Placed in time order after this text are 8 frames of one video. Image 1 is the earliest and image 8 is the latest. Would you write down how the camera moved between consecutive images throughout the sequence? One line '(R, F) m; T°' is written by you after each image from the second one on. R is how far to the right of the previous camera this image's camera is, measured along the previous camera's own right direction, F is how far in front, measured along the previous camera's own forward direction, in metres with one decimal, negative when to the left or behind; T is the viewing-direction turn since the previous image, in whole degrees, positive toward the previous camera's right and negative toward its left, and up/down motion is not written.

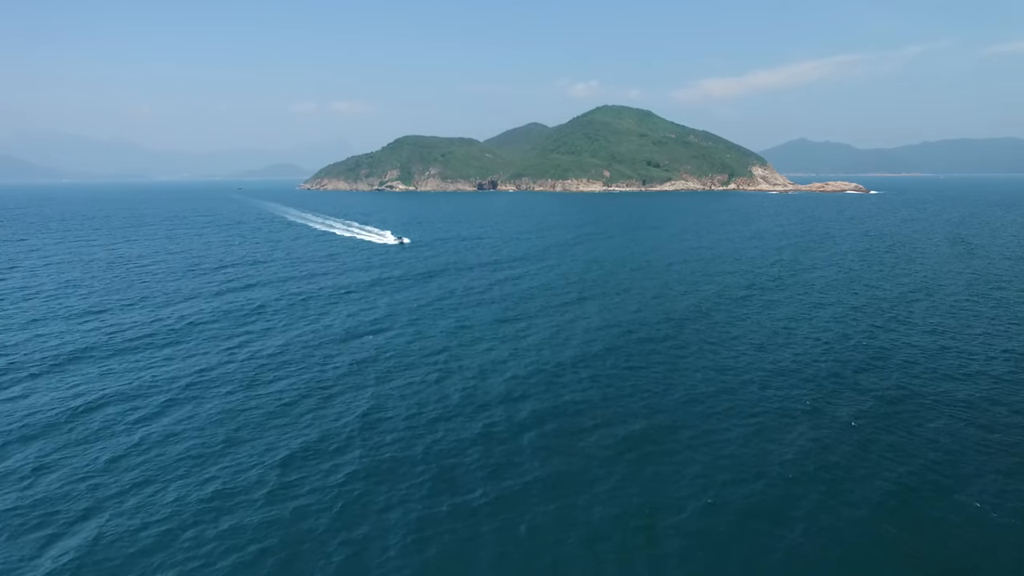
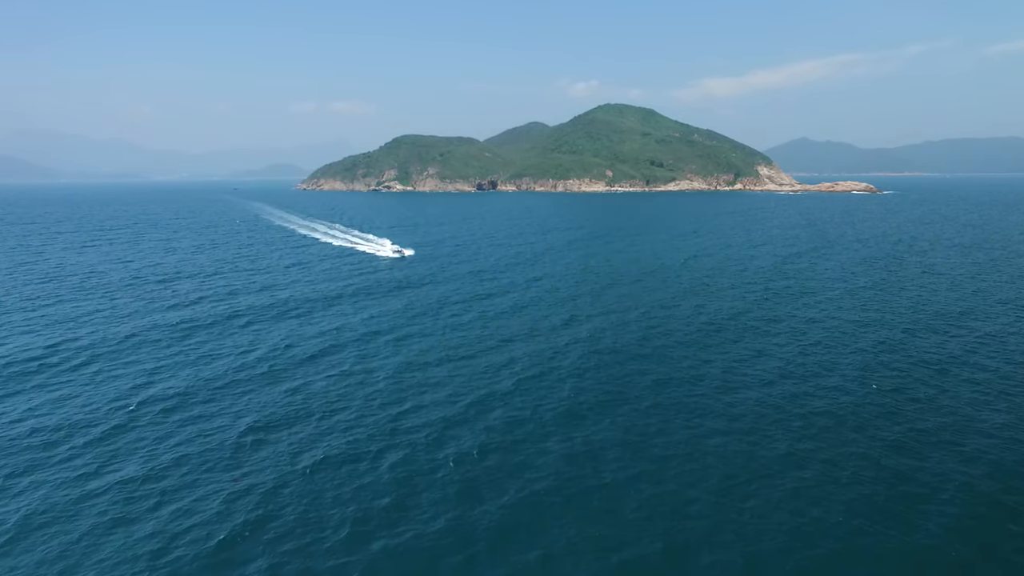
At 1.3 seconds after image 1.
(+2.2, +15.6) m; 0°
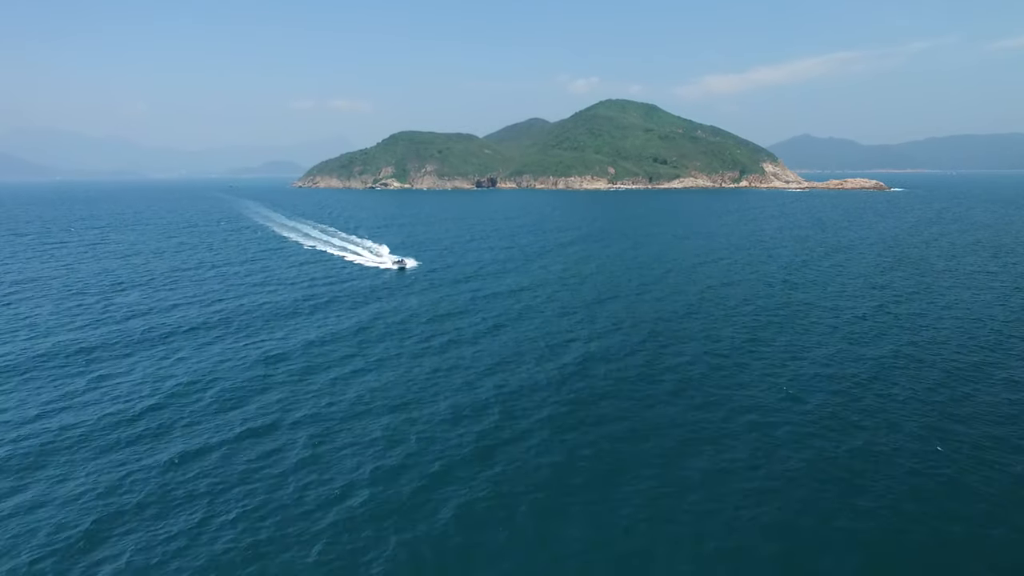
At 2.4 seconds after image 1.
(+2.0, +14.0) m; 0°
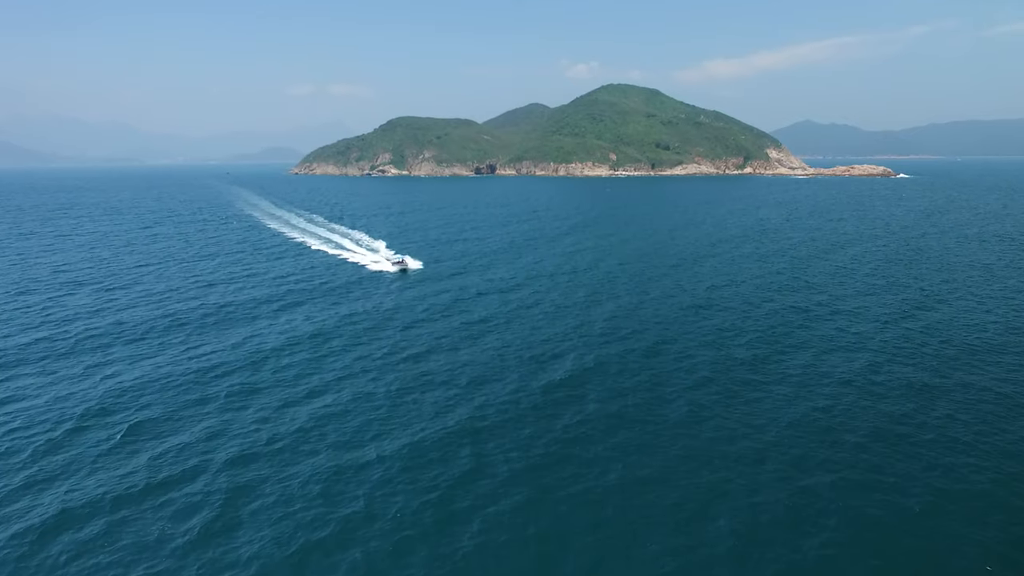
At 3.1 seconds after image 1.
(+1.5, +9.3) m; 0°
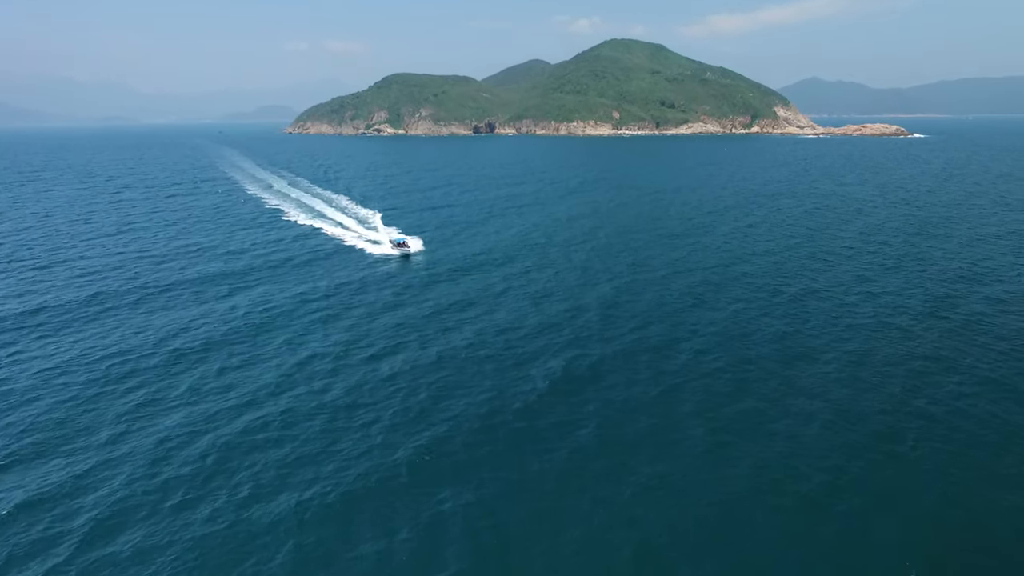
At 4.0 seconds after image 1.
(+1.6, +11.1) m; 0°
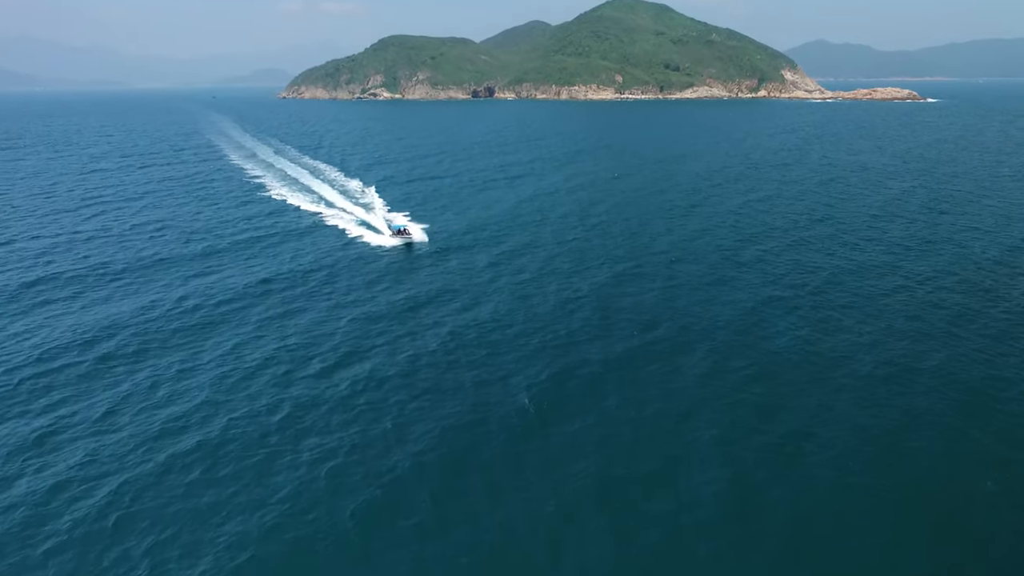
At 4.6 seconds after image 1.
(+1.1, +8.0) m; 0°
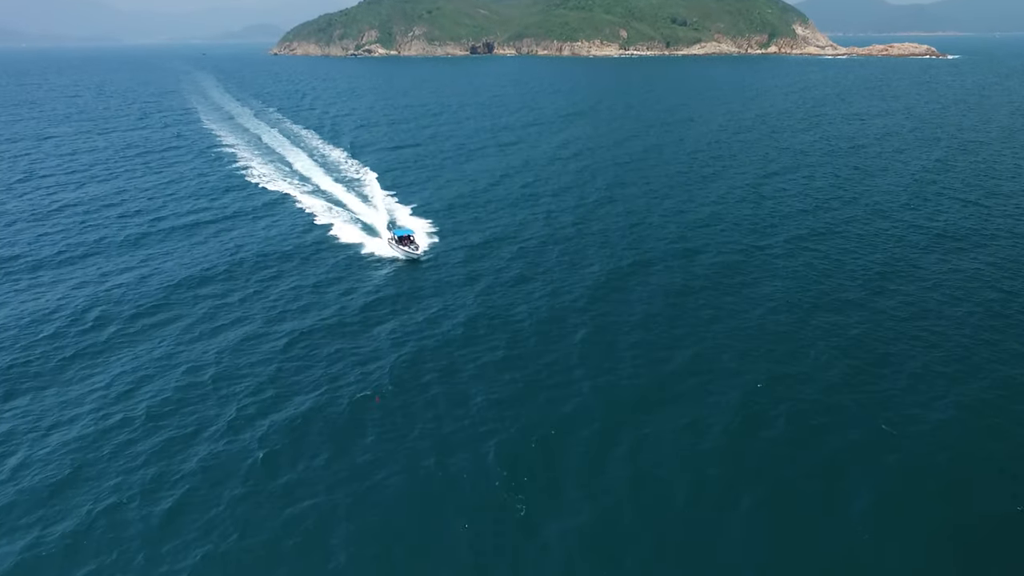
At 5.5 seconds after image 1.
(+1.4, +11.2) m; 0°
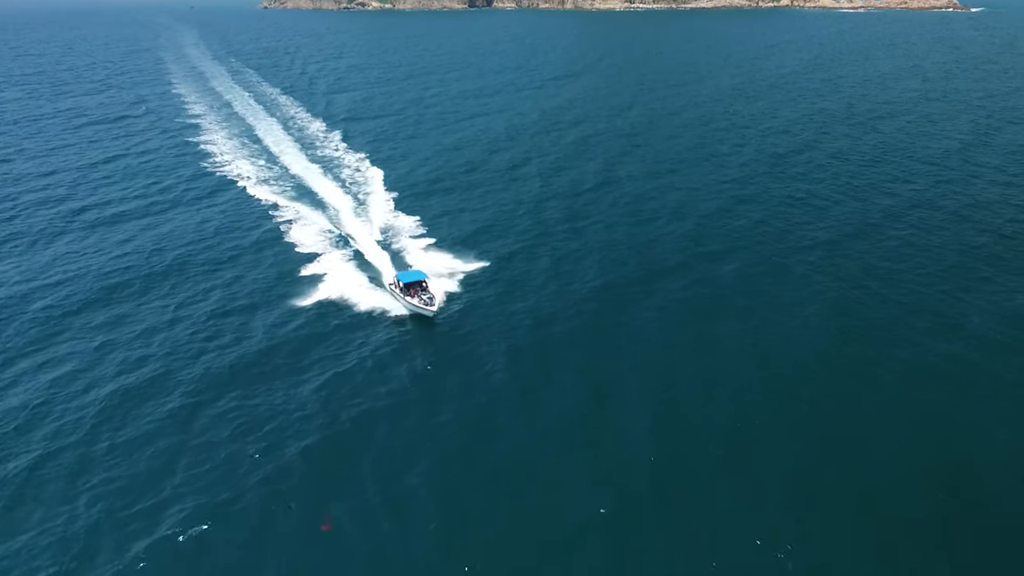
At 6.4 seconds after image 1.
(+1.3, +11.0) m; 0°
